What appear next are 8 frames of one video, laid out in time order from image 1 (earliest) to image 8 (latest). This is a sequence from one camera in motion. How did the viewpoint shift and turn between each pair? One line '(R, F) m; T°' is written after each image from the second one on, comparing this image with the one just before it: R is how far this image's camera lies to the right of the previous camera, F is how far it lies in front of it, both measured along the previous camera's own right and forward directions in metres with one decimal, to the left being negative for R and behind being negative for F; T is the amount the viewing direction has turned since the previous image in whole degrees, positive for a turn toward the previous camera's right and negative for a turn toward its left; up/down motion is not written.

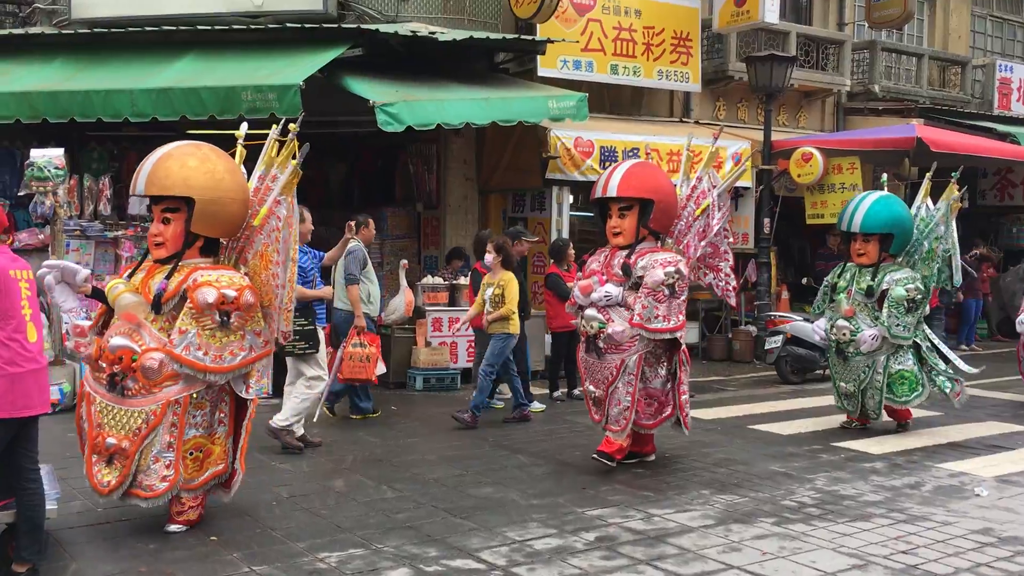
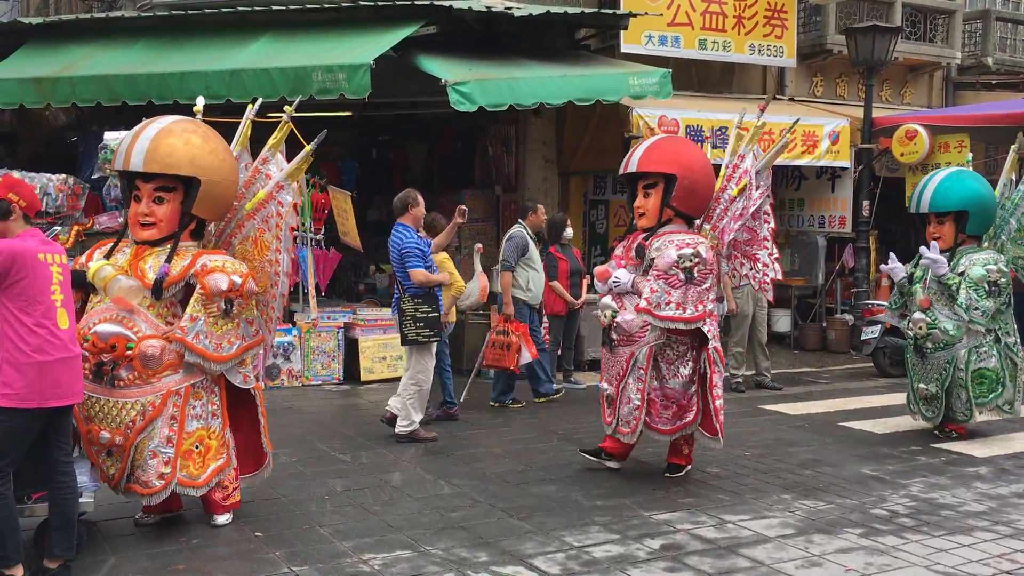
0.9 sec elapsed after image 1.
(+0.1, +0.3) m; -6°
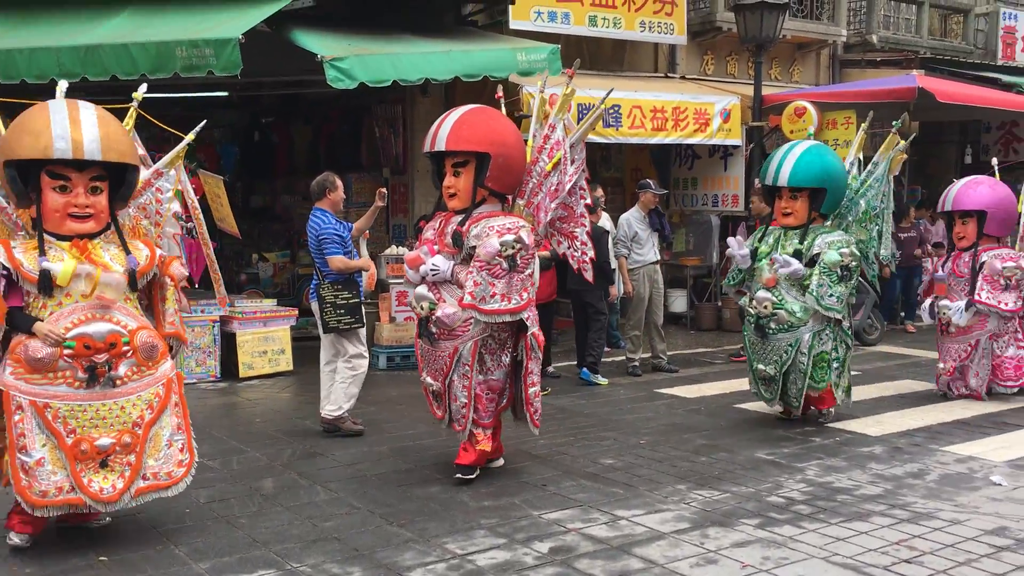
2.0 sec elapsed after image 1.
(+0.1, +0.3) m; +6°
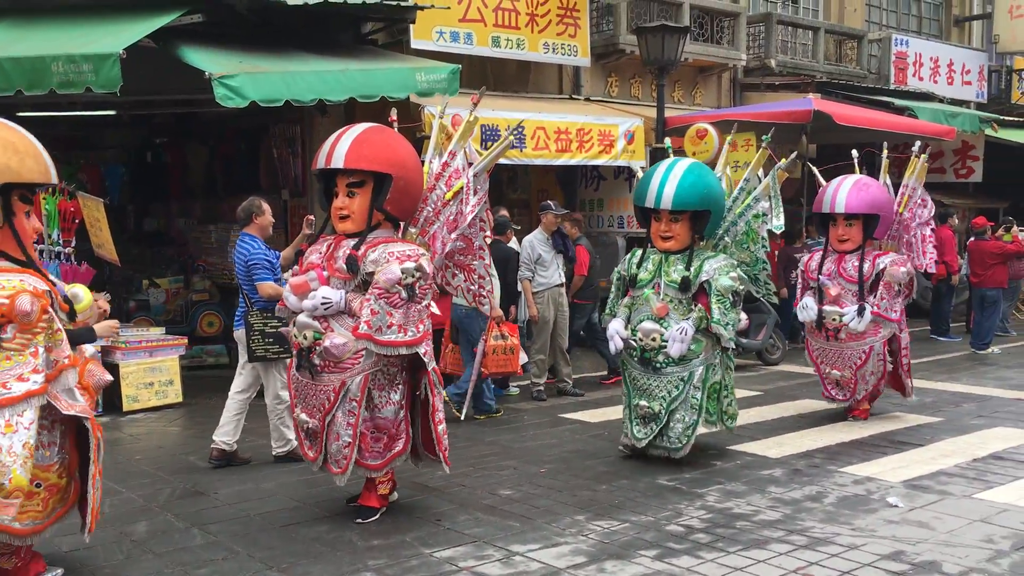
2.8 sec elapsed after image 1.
(+0.1, +0.2) m; +5°
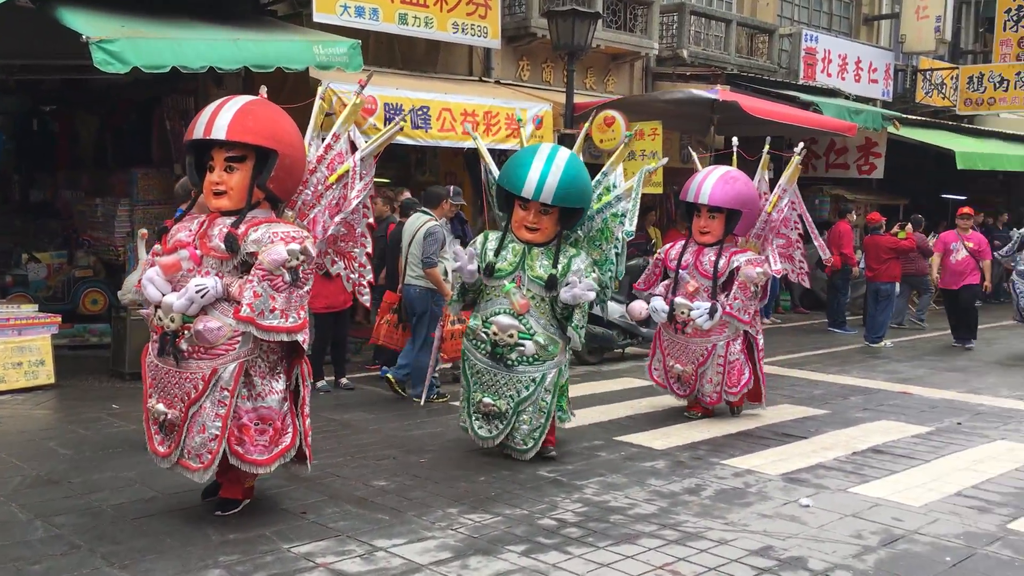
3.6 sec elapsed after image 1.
(+0.2, +0.1) m; +5°
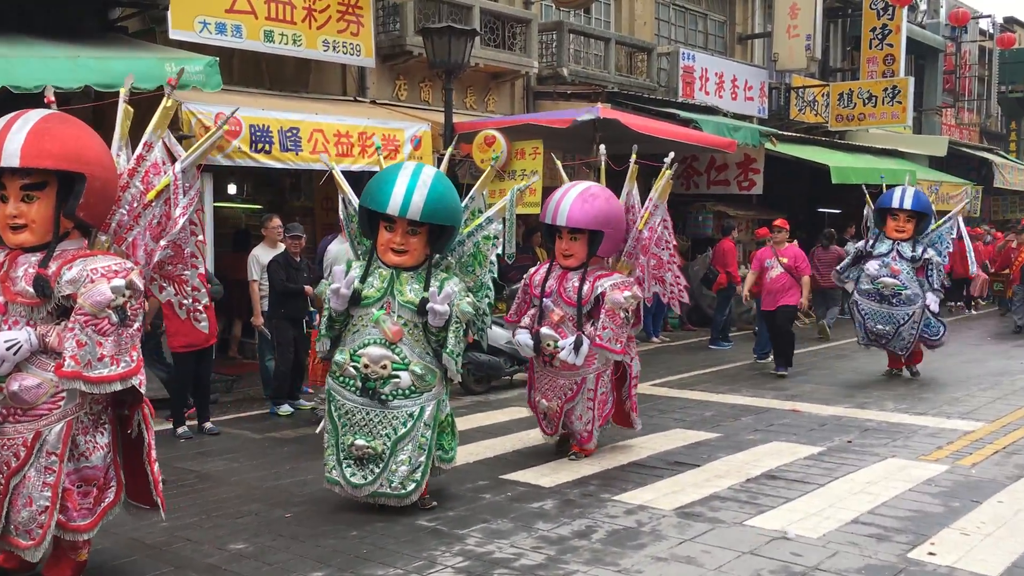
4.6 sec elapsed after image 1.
(+0.1, +0.4) m; +6°
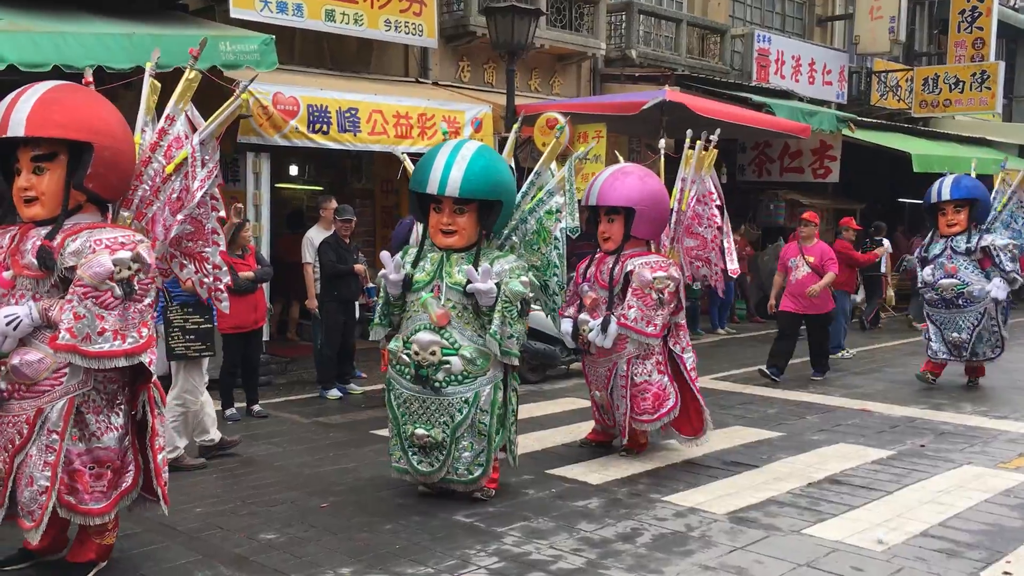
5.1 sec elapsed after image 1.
(+0.1, +0.2) m; -4°
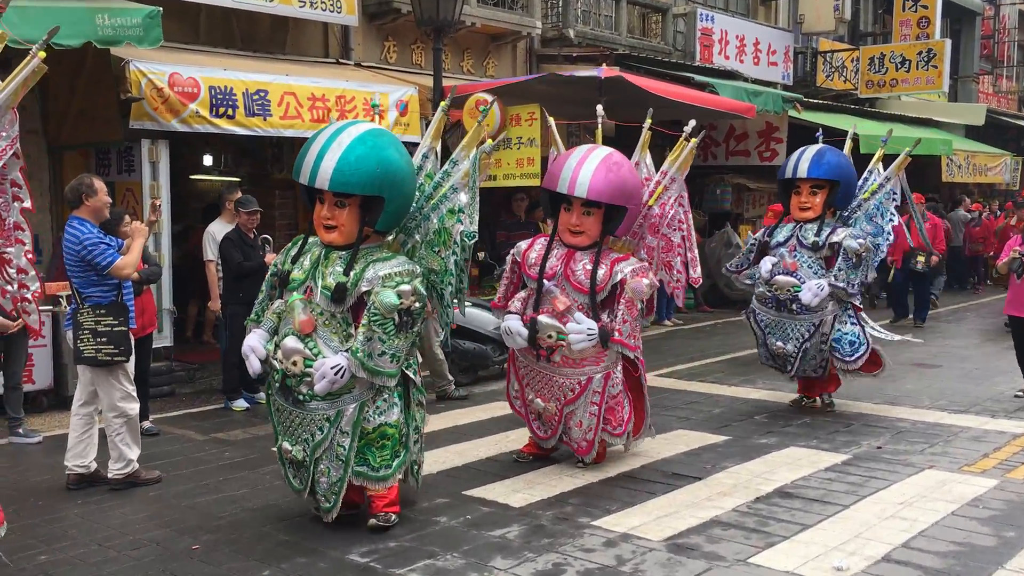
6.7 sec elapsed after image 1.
(+0.2, +0.6) m; +3°
